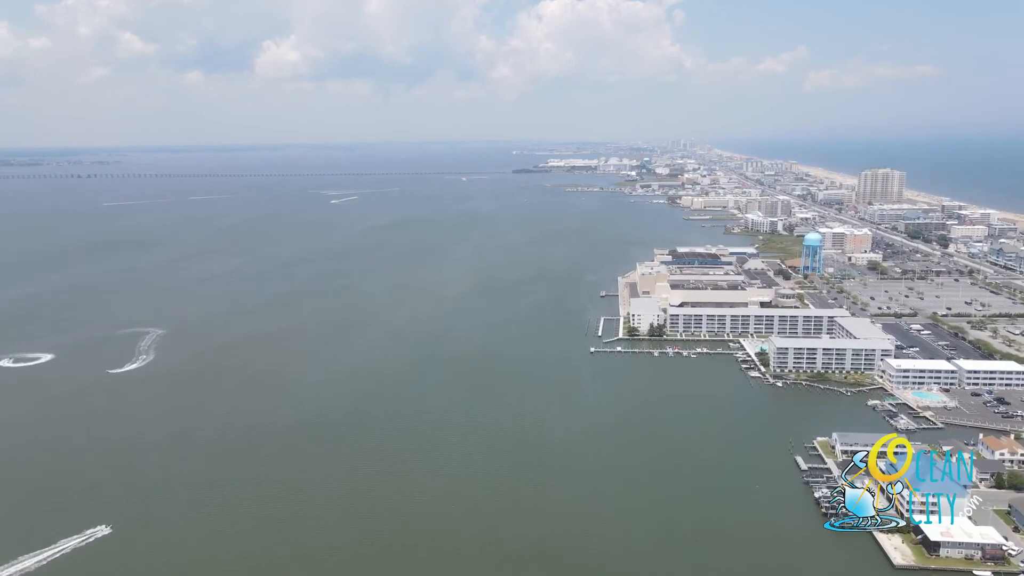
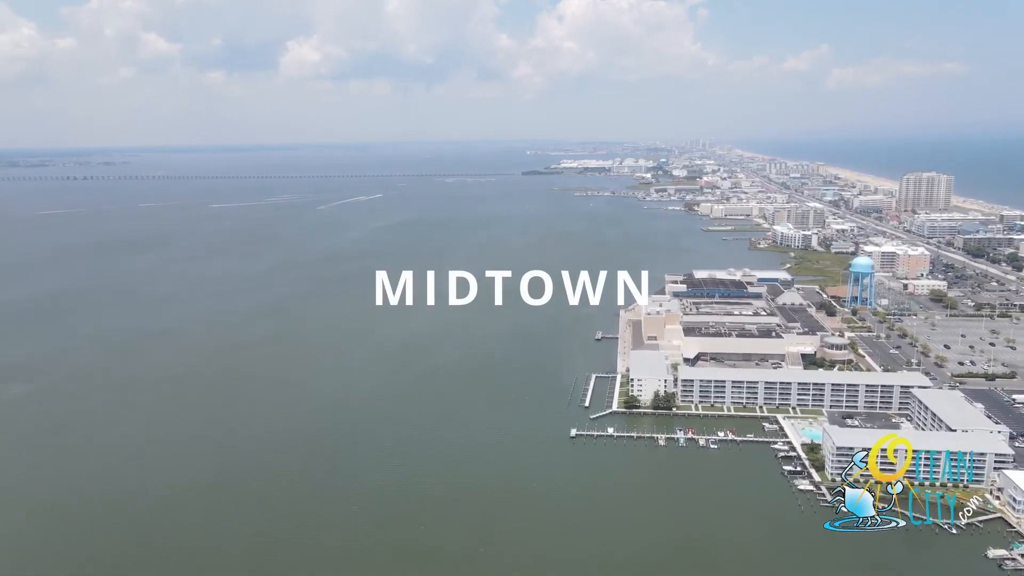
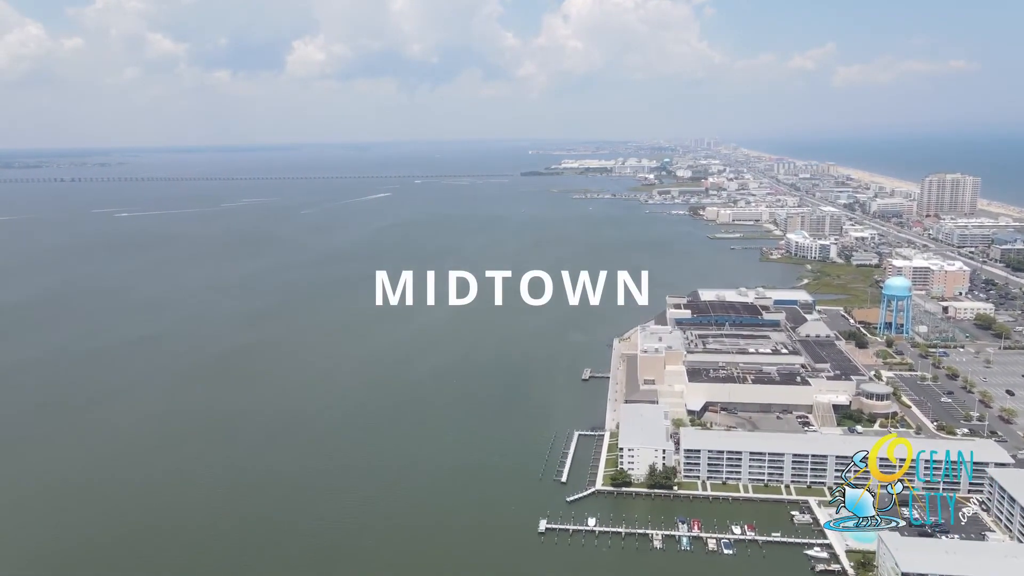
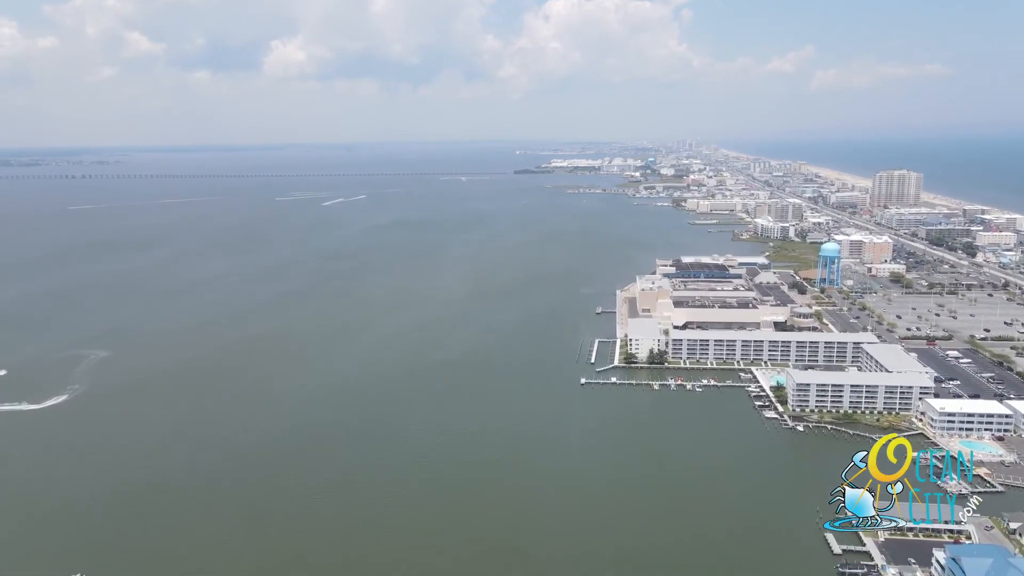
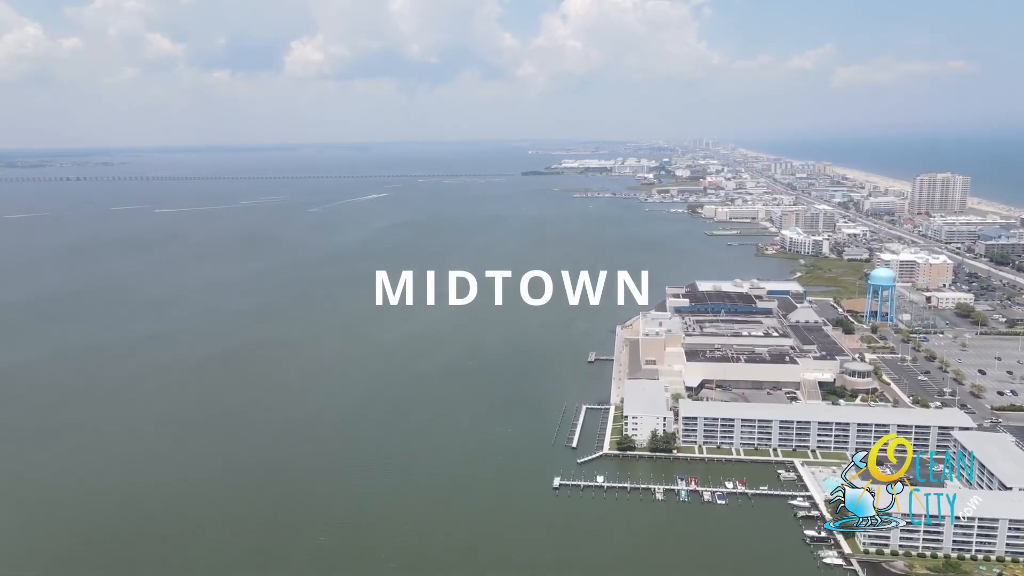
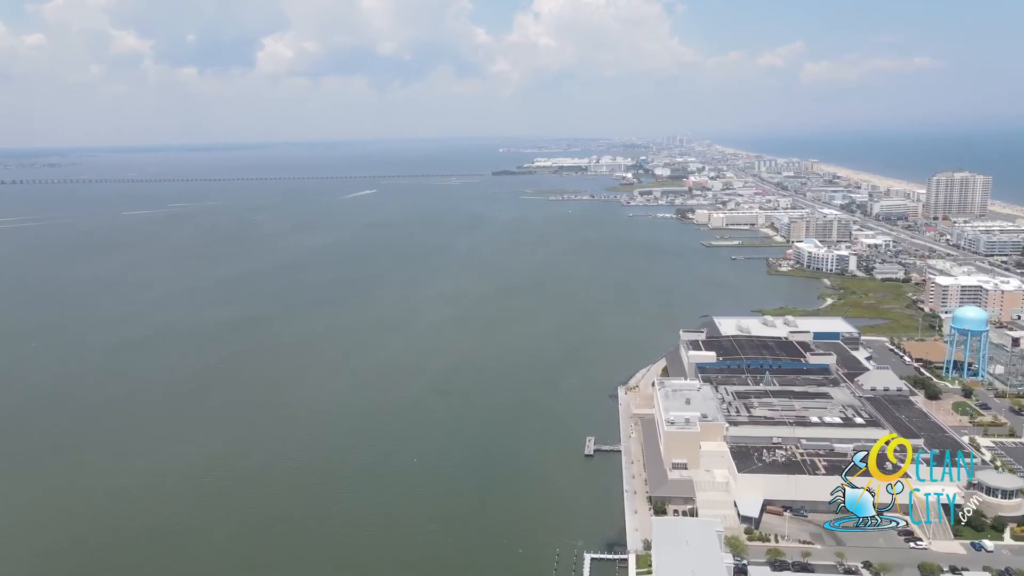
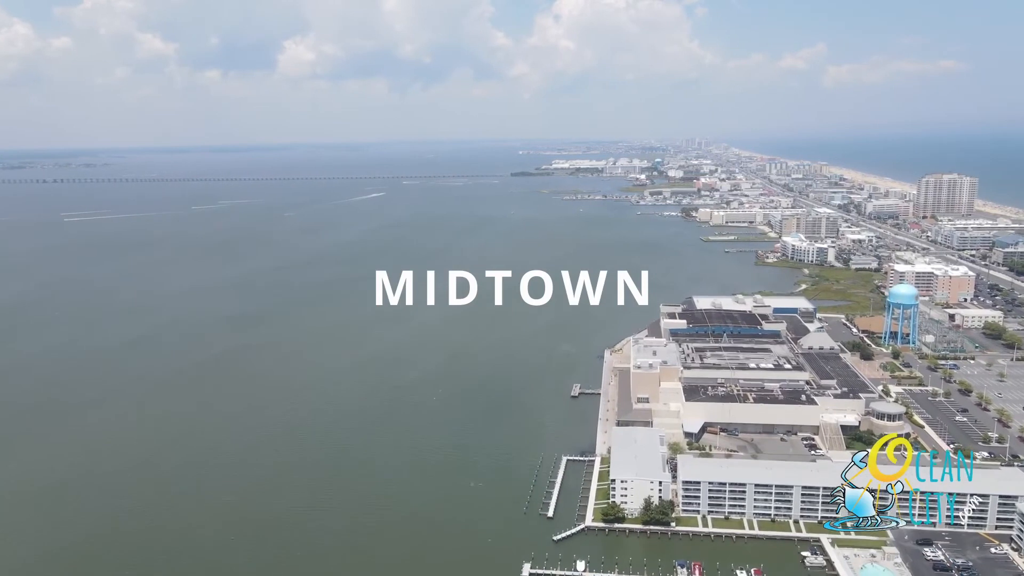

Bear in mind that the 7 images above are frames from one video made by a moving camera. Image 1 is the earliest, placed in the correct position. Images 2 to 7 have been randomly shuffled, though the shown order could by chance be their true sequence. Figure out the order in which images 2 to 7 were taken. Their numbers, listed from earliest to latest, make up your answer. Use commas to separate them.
4, 2, 5, 3, 7, 6
